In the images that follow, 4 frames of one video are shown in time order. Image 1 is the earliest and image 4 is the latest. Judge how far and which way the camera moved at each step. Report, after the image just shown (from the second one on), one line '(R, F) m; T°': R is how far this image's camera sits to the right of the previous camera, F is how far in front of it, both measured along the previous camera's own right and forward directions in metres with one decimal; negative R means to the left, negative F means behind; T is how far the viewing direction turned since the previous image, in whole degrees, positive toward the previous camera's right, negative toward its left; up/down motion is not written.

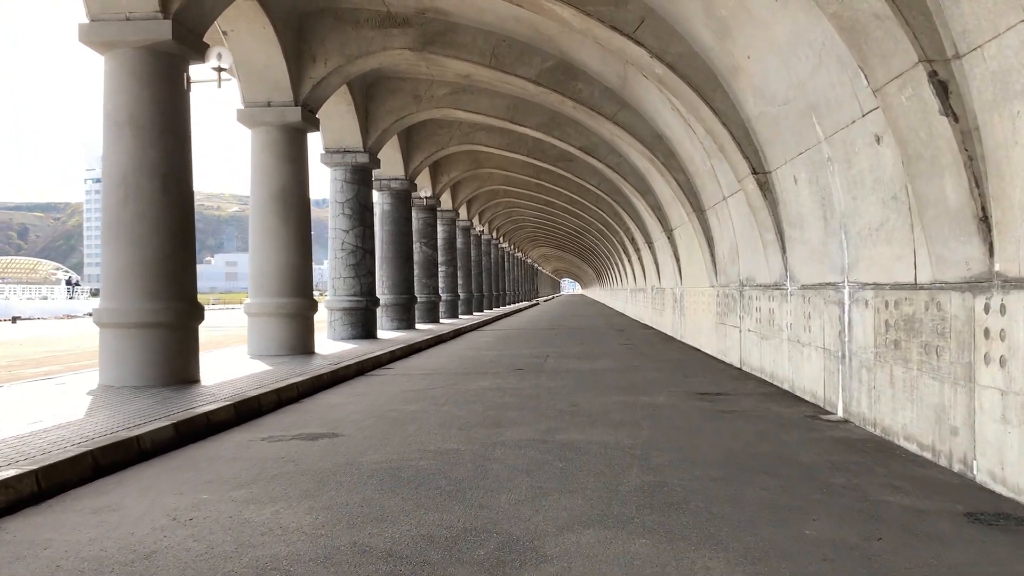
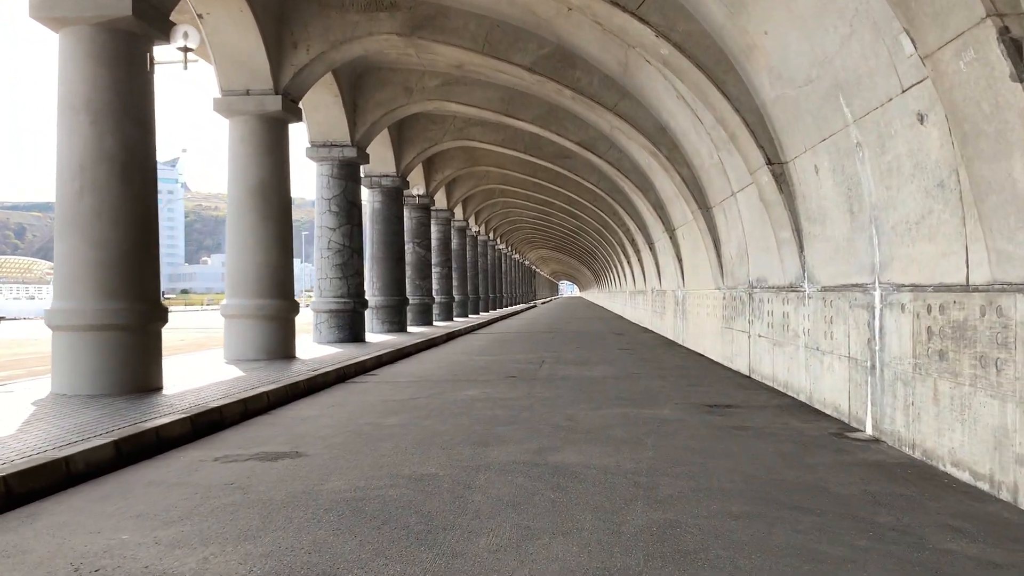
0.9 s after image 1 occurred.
(+0.1, +0.8) m; 0°
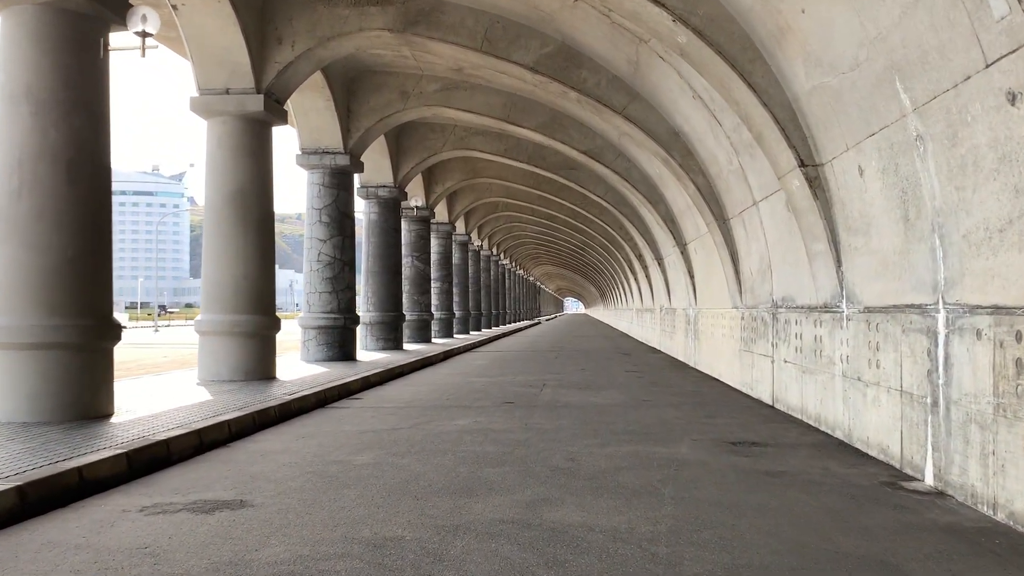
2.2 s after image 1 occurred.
(+0.1, +1.1) m; 0°
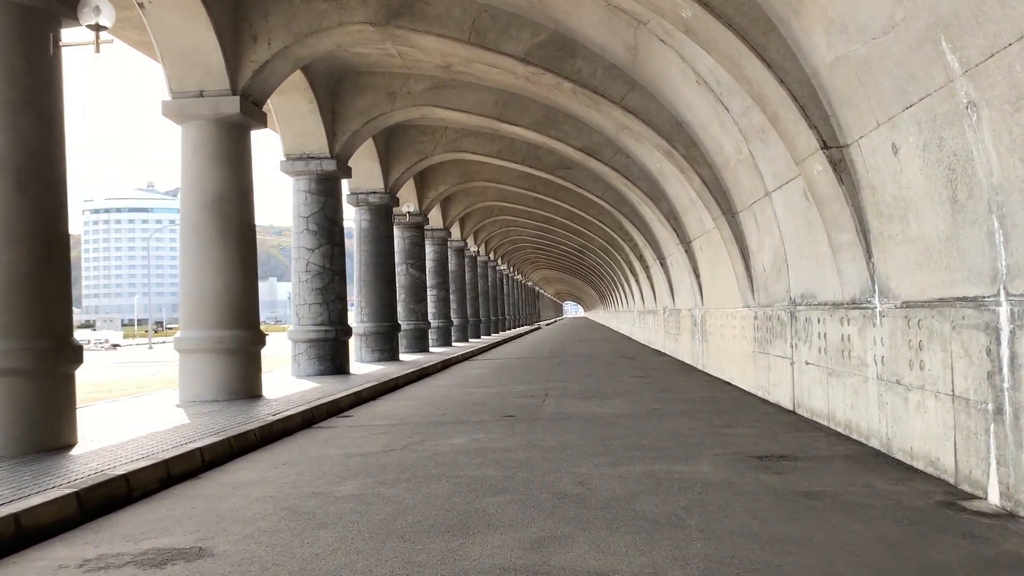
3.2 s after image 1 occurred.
(0.0, +0.7) m; 0°
